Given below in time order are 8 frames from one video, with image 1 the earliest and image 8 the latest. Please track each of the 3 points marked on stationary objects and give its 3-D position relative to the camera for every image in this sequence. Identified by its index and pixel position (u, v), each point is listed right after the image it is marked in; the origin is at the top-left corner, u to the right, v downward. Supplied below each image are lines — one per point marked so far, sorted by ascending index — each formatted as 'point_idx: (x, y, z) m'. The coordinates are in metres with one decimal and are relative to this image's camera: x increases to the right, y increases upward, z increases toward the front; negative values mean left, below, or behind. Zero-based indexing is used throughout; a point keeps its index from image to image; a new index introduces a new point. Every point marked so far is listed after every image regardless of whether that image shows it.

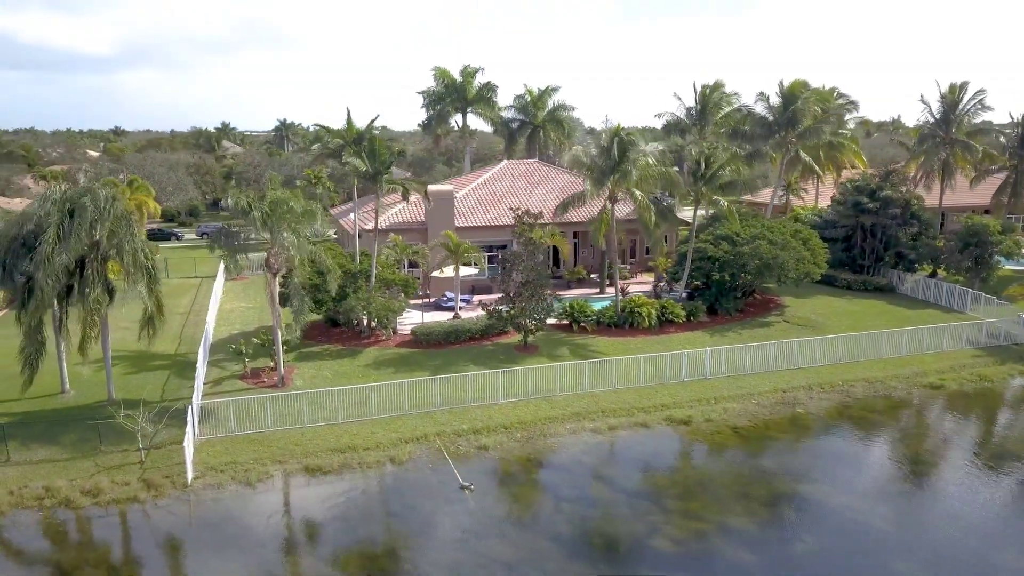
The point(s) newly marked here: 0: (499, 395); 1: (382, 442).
0: (-0.4, -2.9, +19.7) m
1: (-3.2, -3.7, +17.4) m
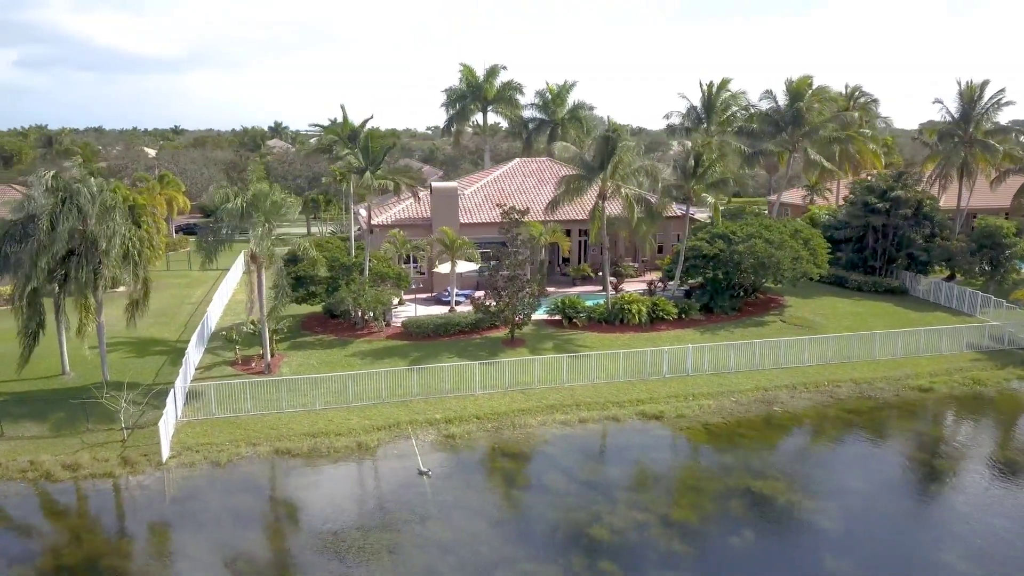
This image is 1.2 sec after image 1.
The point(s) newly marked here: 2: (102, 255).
0: (-1.0, -2.7, +20.1) m
1: (-3.9, -3.5, +17.9) m
2: (-10.5, +0.8, +18.1) m
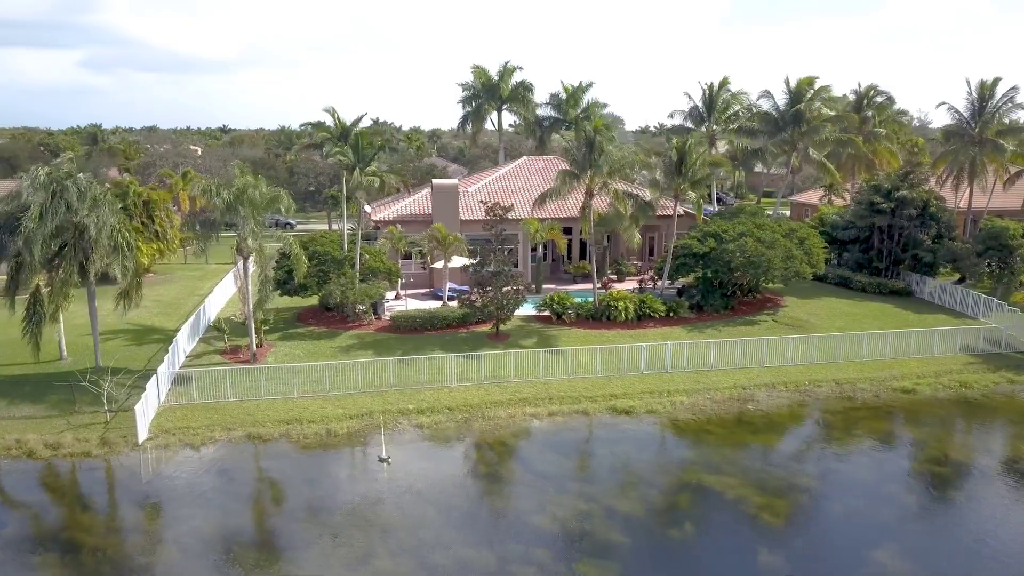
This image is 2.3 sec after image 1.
0: (-1.7, -2.6, +20.4) m
1: (-4.7, -3.3, +18.4) m
2: (-11.2, +1.1, +18.9) m
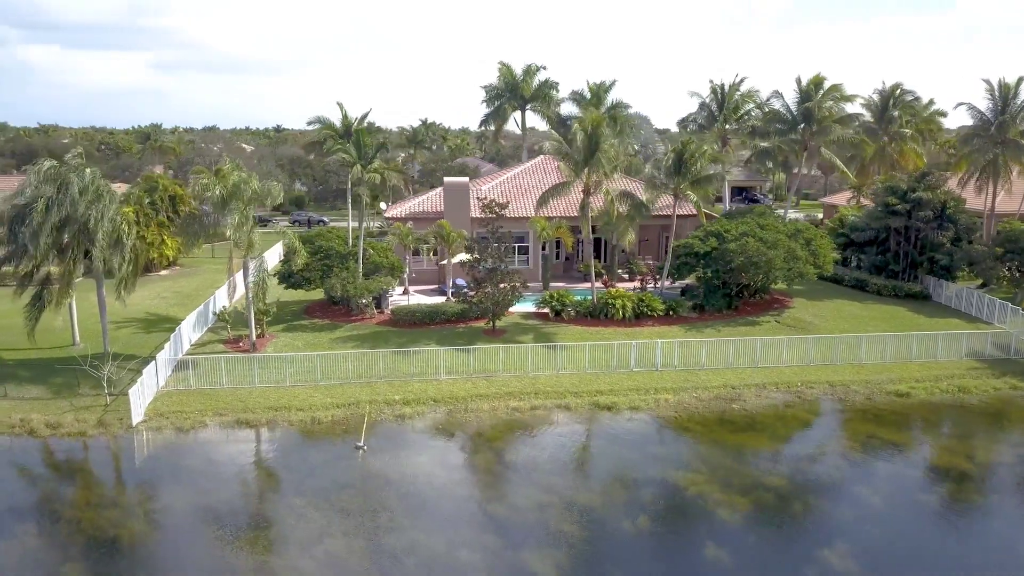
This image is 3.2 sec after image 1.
0: (-2.1, -2.4, +20.8) m
1: (-5.2, -3.1, +18.9) m
2: (-11.6, +1.4, +19.8) m
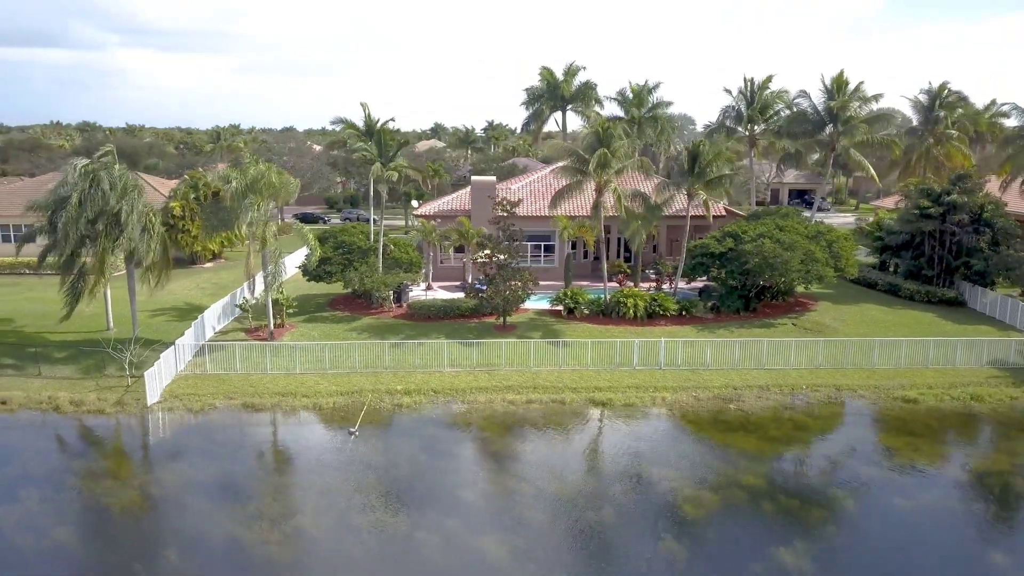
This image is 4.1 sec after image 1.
0: (-2.0, -2.2, +21.3) m
1: (-5.3, -2.8, +19.7) m
2: (-11.5, +1.7, +21.2) m
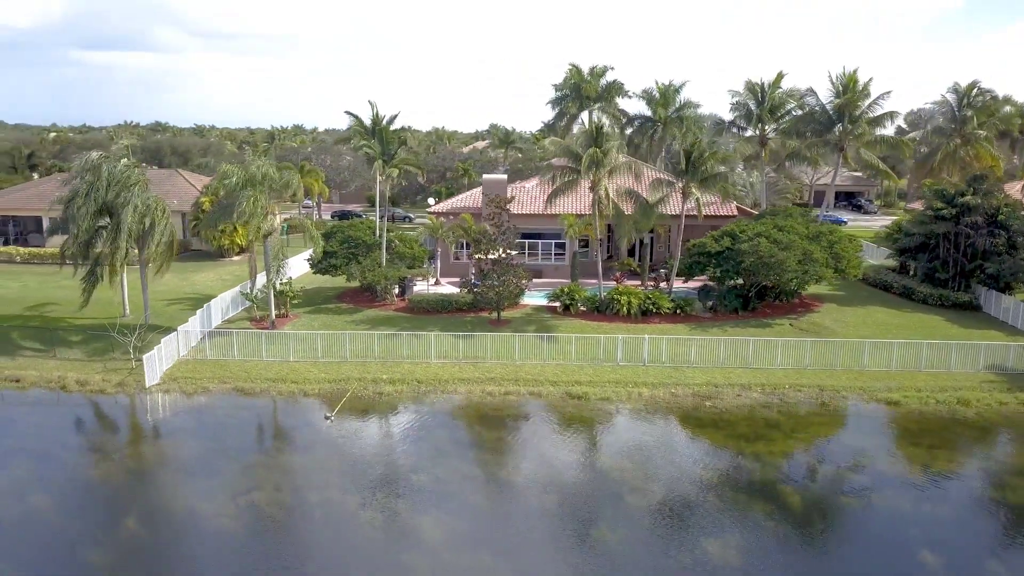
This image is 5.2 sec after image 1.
0: (-2.4, -2.0, +21.9) m
1: (-5.8, -2.6, +20.6) m
2: (-11.8, +2.1, +22.4) m
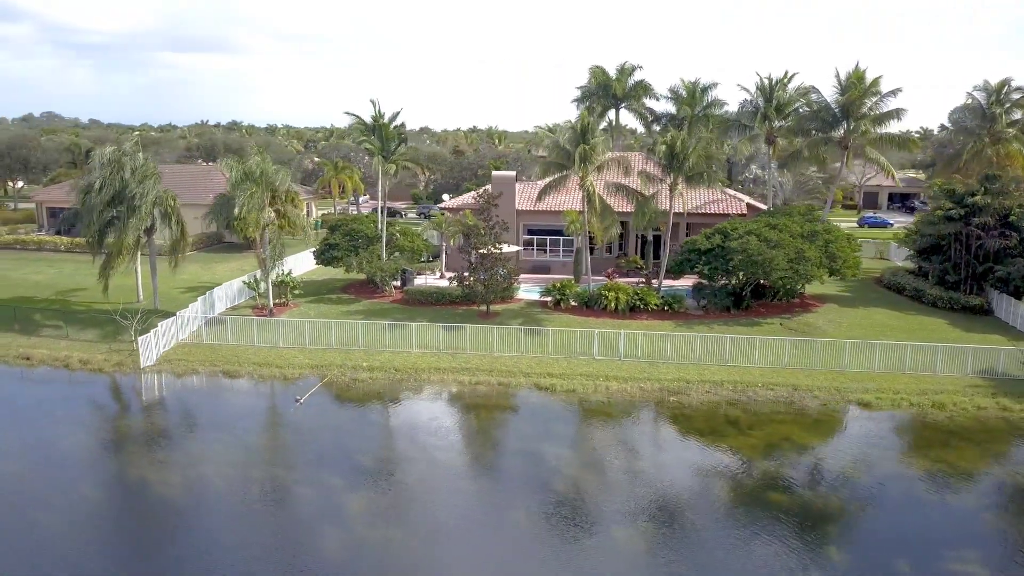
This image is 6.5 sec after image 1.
0: (-3.1, -1.8, +22.6) m
1: (-6.6, -2.3, +21.5) m
2: (-12.3, +2.5, +23.8) m
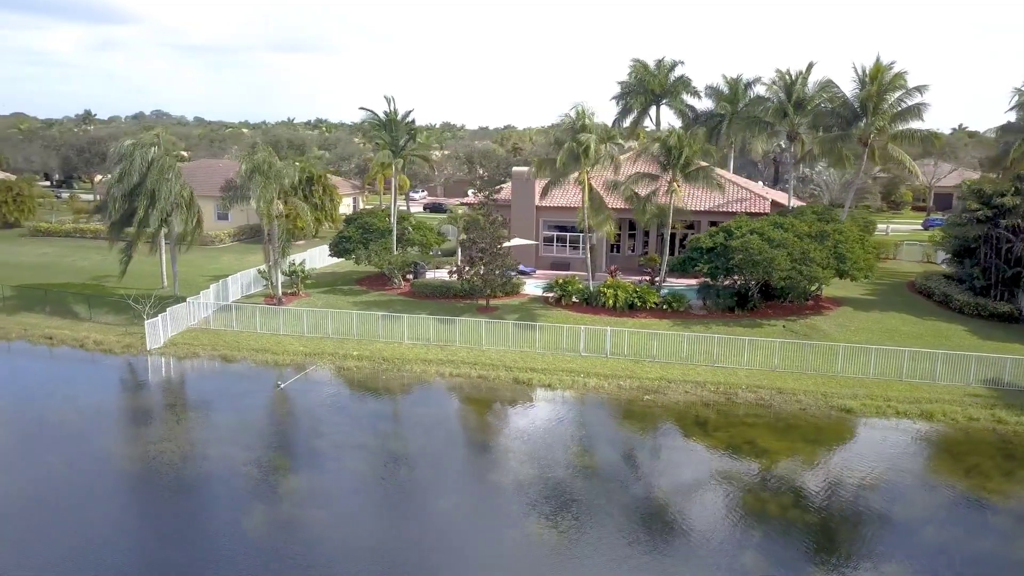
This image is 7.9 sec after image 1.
0: (-3.4, -1.5, +23.1) m
1: (-7.0, -1.9, +22.3) m
2: (-12.4, +3.0, +25.1) m
